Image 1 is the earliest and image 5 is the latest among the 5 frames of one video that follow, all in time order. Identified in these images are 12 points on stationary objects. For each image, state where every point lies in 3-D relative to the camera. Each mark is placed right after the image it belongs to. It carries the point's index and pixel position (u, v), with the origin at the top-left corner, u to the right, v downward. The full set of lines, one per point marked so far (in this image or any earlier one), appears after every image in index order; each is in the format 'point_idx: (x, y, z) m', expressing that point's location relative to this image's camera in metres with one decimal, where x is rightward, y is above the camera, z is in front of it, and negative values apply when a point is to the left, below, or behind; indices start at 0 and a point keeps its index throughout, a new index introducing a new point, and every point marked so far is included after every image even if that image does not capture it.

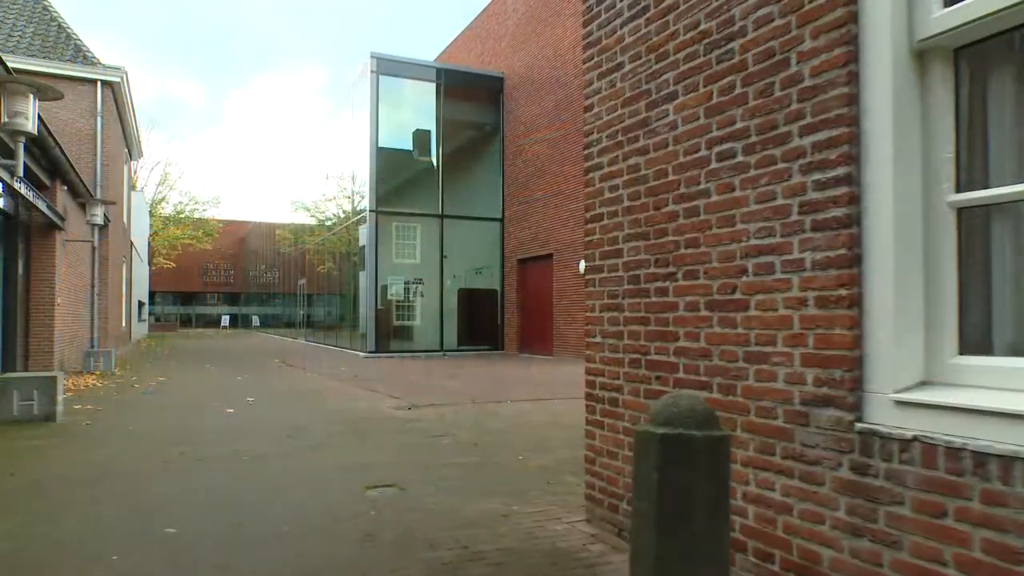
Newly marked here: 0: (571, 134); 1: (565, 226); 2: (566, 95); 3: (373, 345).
0: (+1.4, +4.0, +18.6) m
1: (+1.3, +1.6, +18.6) m
2: (+1.3, +5.1, +18.8) m
3: (-4.0, -1.6, +19.7) m
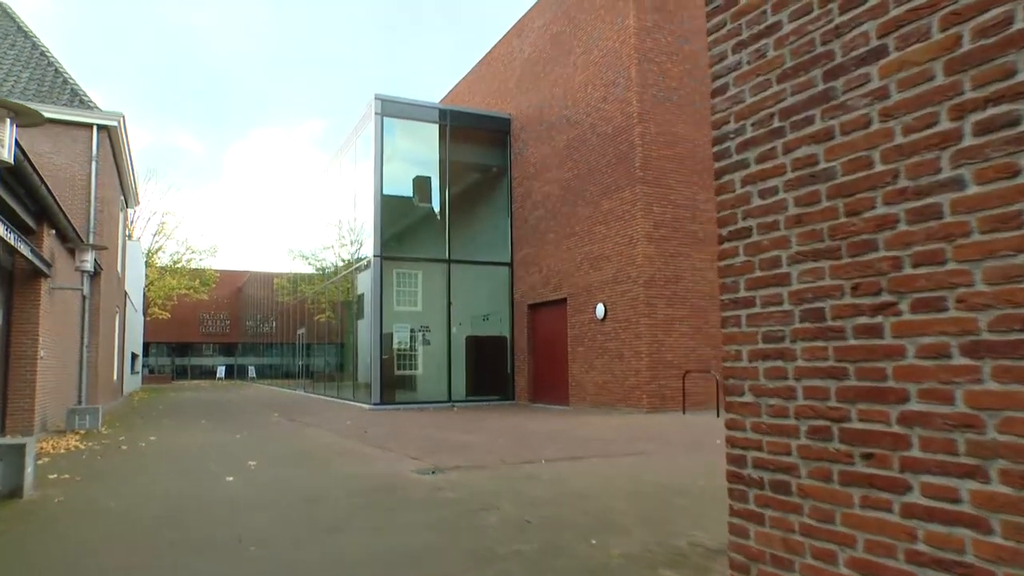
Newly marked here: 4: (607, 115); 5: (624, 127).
0: (+1.8, +2.8, +17.8) m
1: (+1.6, +0.5, +17.7) m
2: (+1.7, +3.9, +18.1) m
3: (-3.6, -2.8, +18.5) m
4: (+2.2, +4.1, +17.0) m
5: (+2.5, +3.7, +16.3) m
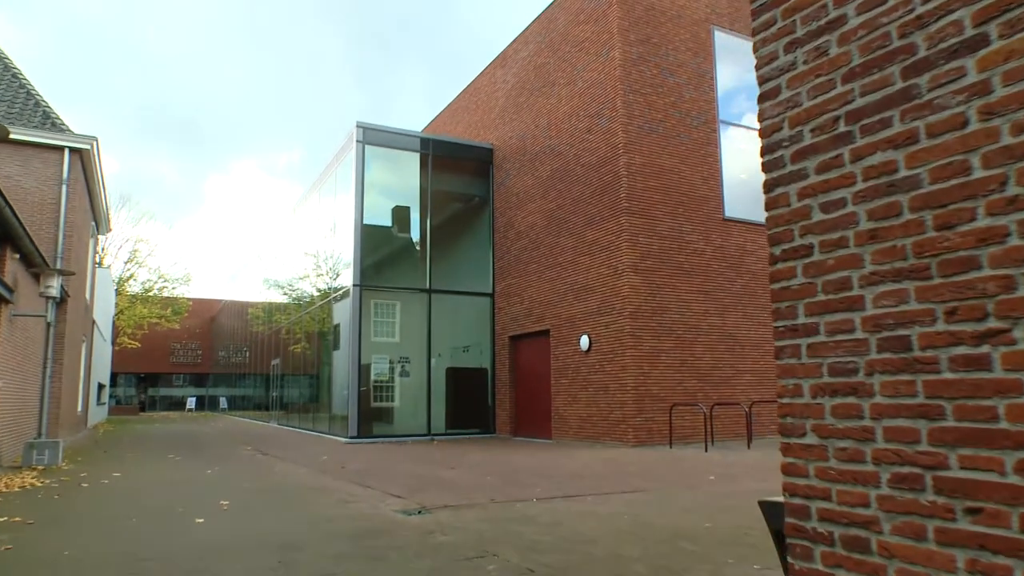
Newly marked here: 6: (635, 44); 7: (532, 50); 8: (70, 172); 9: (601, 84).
0: (+1.4, +2.1, +17.6) m
1: (+1.2, -0.3, +17.4) m
2: (+1.3, +3.1, +18.0) m
3: (-4.0, -3.6, +17.9) m
4: (+1.9, +3.4, +16.9) m
5: (+2.2, +3.0, +16.2) m
6: (+2.8, +5.6, +16.4) m
7: (+0.5, +6.7, +19.9) m
8: (-9.2, +2.4, +14.7) m
9: (+2.1, +4.8, +16.7) m
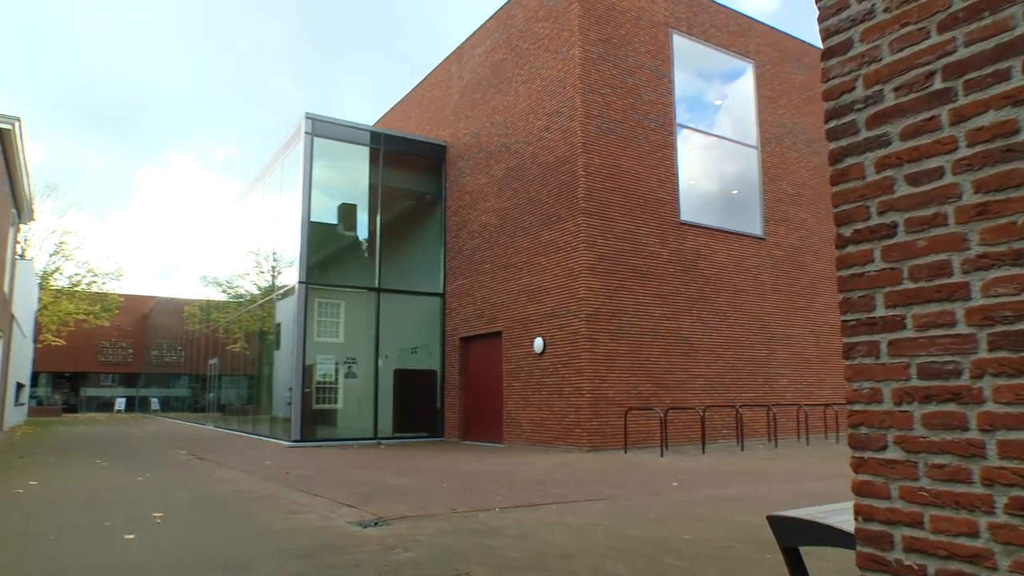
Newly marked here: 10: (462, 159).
0: (+0.3, +2.1, +17.2) m
1: (+0.2, -0.3, +16.9) m
2: (+0.2, +3.1, +17.6) m
3: (-5.1, -3.5, +17.0) m
4: (+0.9, +3.3, +16.5) m
5: (+1.3, +2.9, +15.8) m
6: (+1.9, +5.6, +16.1) m
7: (-0.6, +6.7, +19.4) m
8: (-10.0, +2.6, +13.5) m
9: (+1.1, +4.7, +16.4) m
10: (-1.3, +3.6, +19.9) m
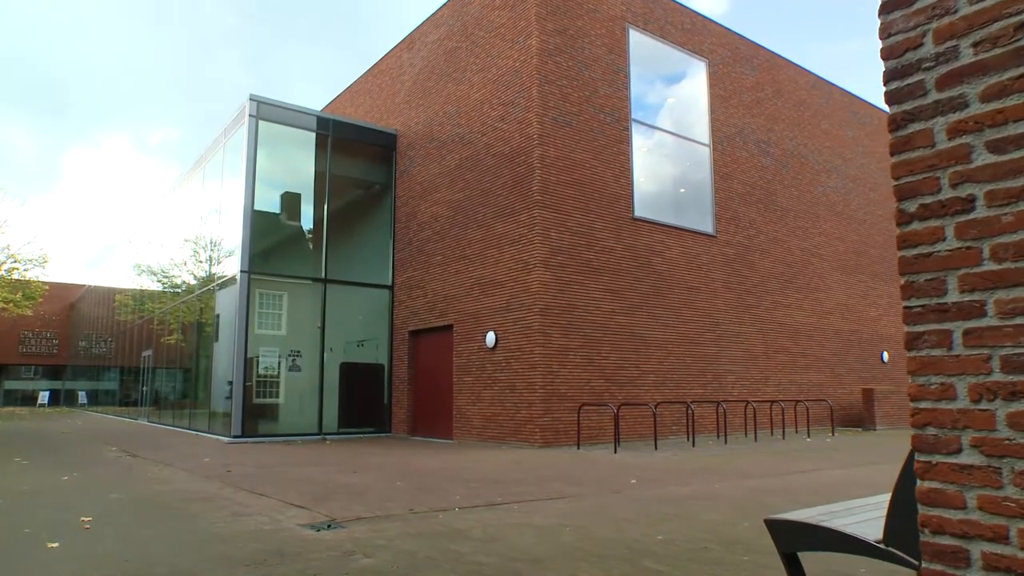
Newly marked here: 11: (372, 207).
0: (-0.7, +2.2, +16.8) m
1: (-0.9, -0.1, +16.6) m
2: (-0.9, +3.3, +17.2) m
3: (-6.3, -3.2, +16.2) m
4: (-0.1, +3.5, +16.2) m
5: (+0.3, +3.1, +15.5) m
6: (+1.0, +5.7, +15.8) m
7: (-1.8, +6.9, +18.9) m
8: (-10.7, +2.9, +12.4) m
9: (+0.2, +4.9, +16.0) m
10: (-2.6, +3.9, +19.4) m
11: (-3.8, +2.3, +19.7) m
